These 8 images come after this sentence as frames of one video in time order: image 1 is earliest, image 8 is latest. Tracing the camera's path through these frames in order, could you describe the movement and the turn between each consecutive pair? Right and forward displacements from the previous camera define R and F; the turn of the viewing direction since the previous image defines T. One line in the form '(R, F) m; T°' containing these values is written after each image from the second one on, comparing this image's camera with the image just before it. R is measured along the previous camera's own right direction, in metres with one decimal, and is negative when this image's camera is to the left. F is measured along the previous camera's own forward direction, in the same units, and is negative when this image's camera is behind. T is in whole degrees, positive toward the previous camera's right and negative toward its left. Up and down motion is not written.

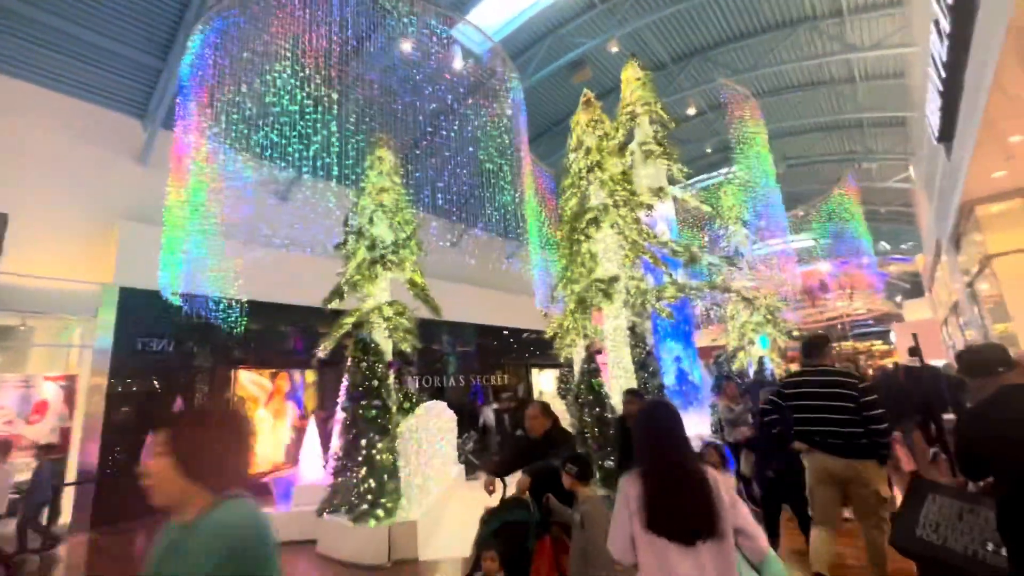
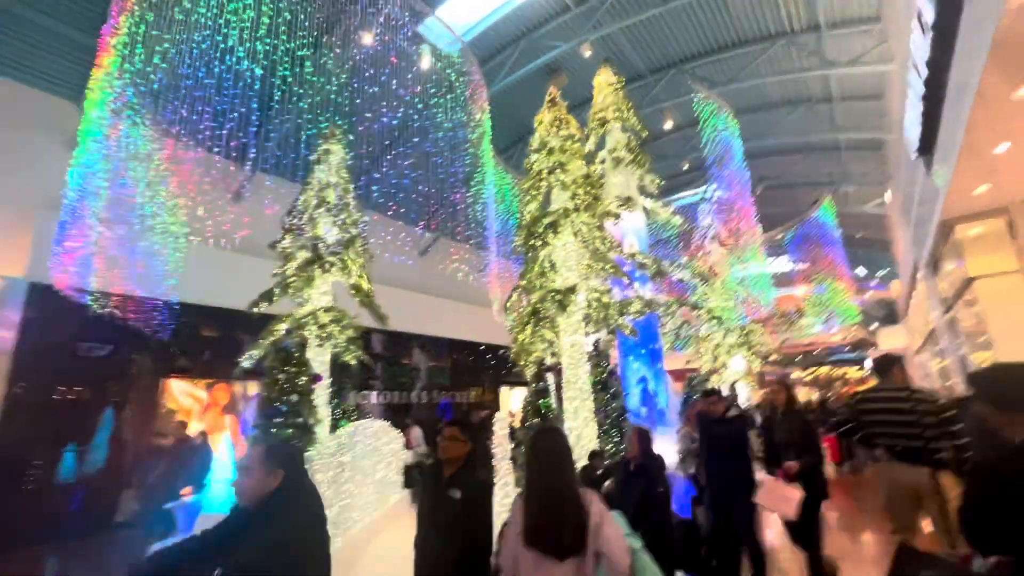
(+0.4, +0.5) m; +2°
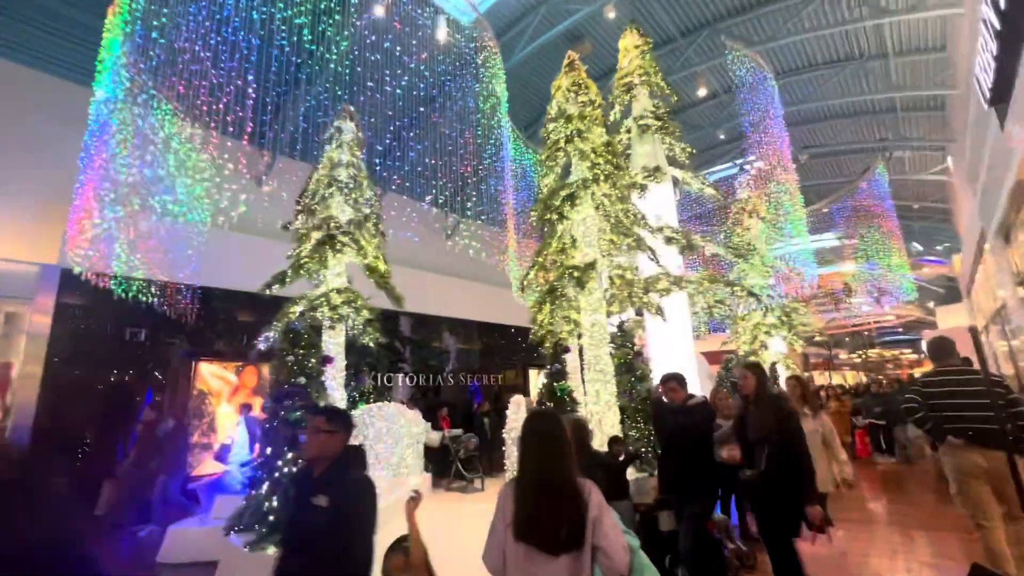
(+0.2, +0.3) m; -4°
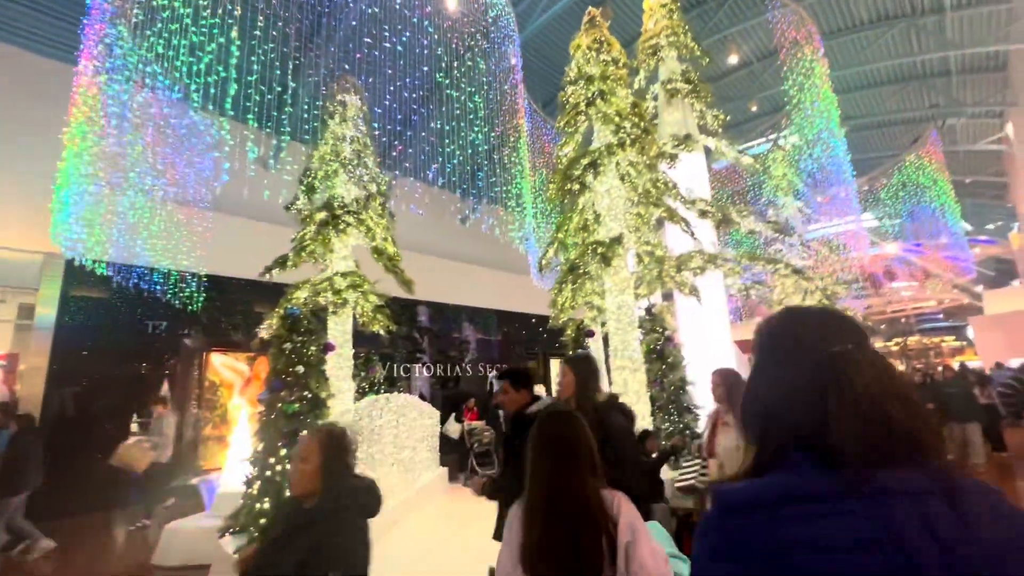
(0.0, +0.4) m; -3°
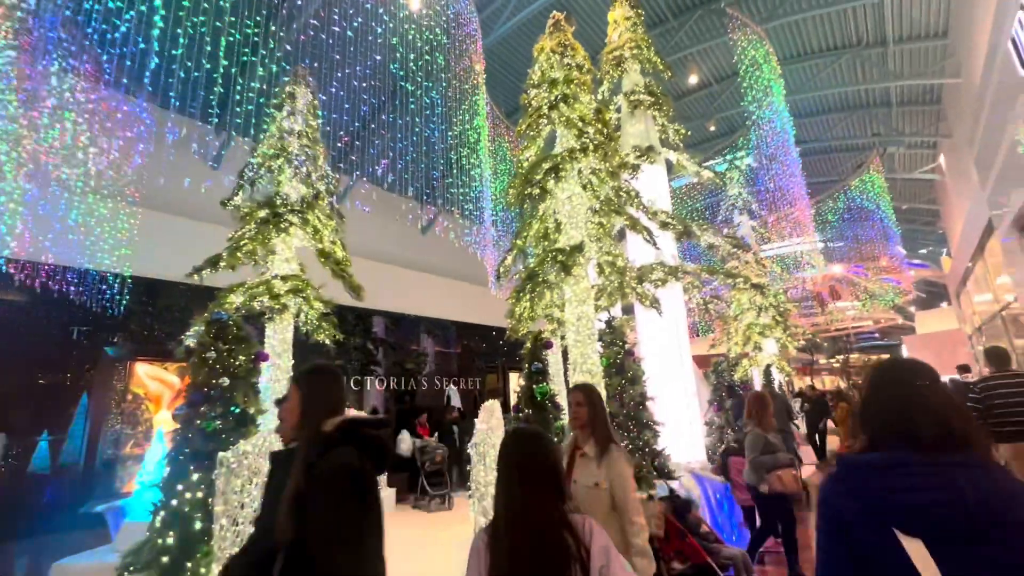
(+0.1, +0.2) m; +5°
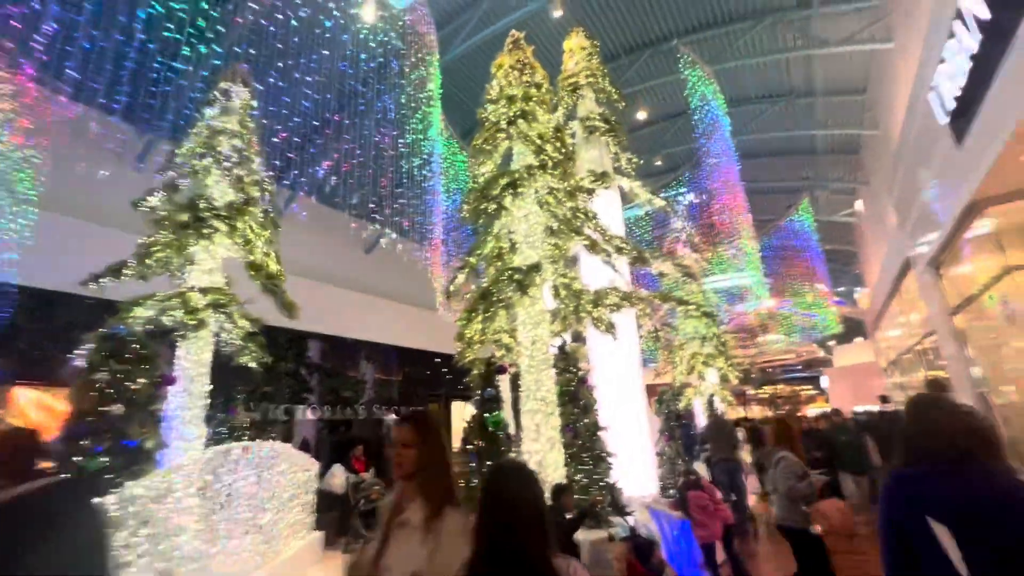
(-0.1, +0.3) m; +7°
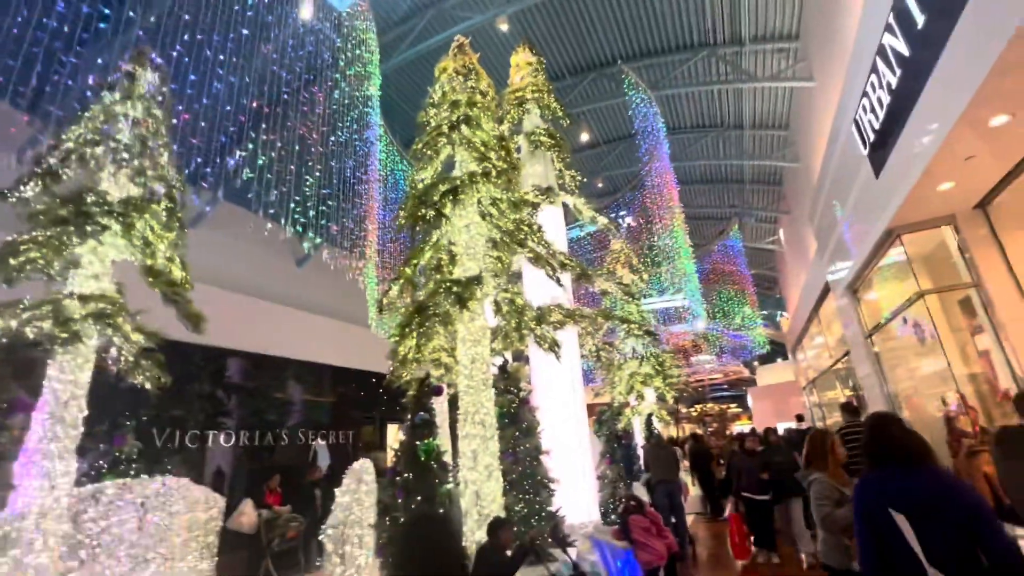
(0.0, +0.2) m; +7°
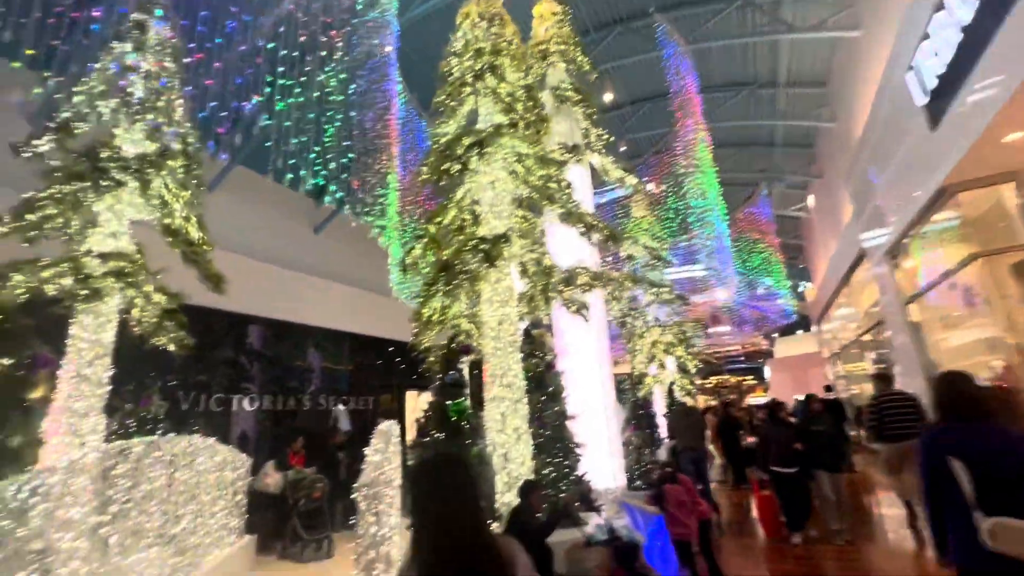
(-0.1, +0.2) m; -2°
